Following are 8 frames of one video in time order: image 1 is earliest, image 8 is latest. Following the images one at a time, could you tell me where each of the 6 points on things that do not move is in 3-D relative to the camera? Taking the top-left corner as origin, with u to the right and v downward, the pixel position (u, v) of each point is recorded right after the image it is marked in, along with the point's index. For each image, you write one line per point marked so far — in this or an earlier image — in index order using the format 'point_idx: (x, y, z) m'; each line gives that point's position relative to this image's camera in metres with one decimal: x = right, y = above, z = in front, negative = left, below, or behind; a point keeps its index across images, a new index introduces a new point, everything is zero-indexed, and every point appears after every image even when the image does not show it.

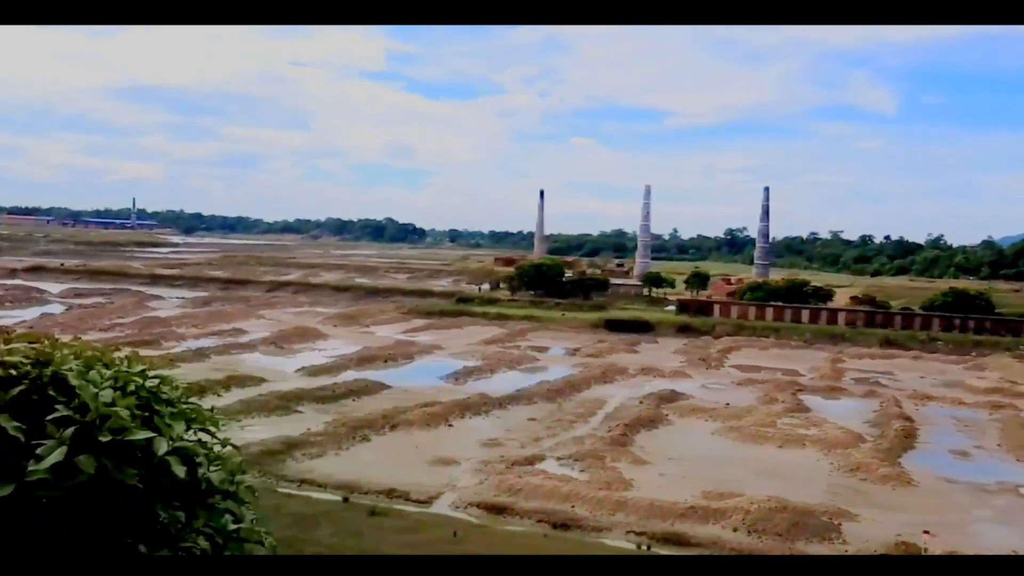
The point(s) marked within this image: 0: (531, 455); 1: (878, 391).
0: (+0.2, -3.0, +11.0) m
1: (+10.4, -2.9, +17.4) m
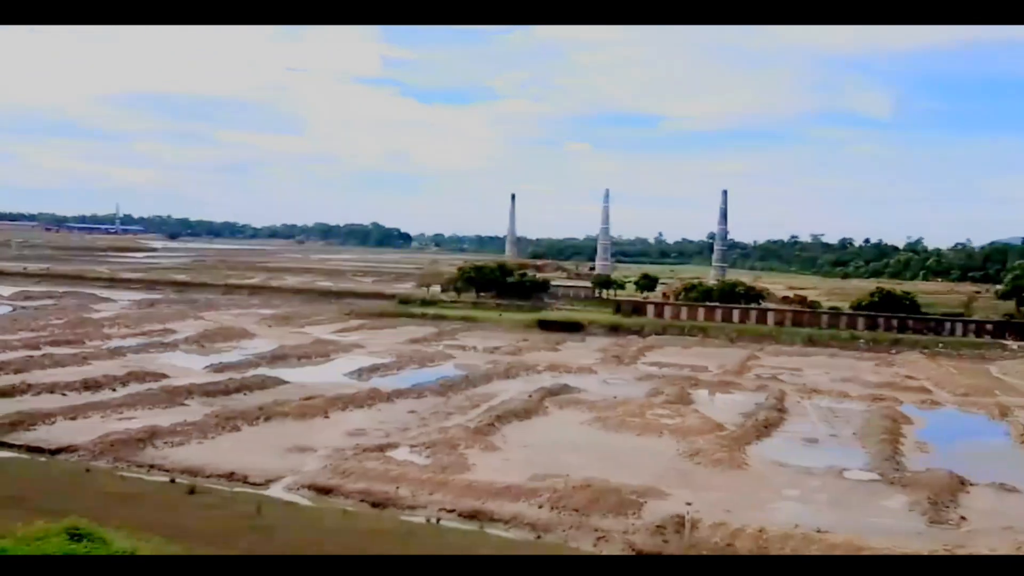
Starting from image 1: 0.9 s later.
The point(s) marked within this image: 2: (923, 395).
0: (-2.5, -2.9, +11.5) m
1: (+7.7, -2.9, +18.0) m
2: (+11.8, -3.1, +17.6) m
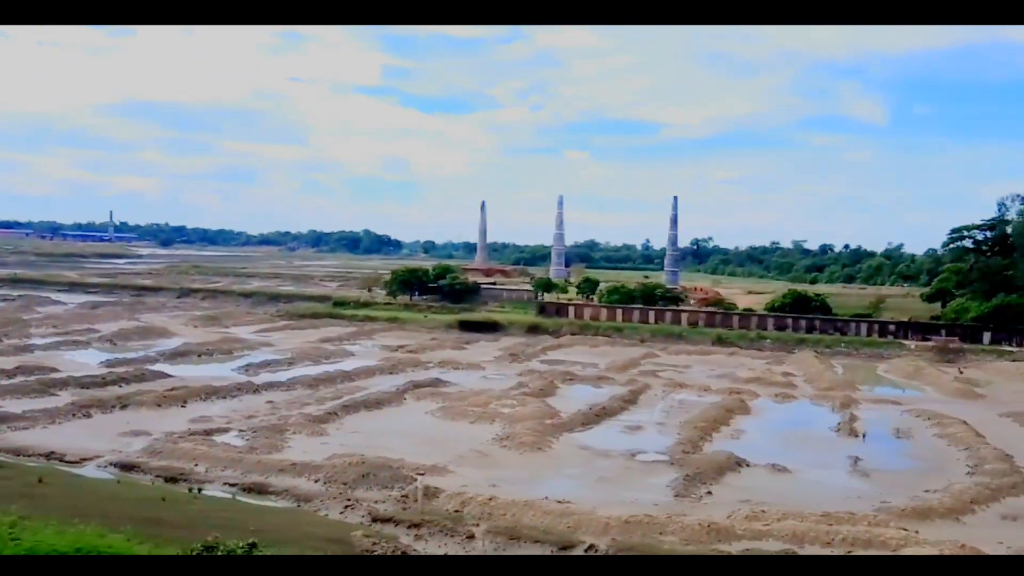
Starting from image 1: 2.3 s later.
0: (-6.1, -2.9, +12.5) m
1: (+4.1, -2.9, +19.0) m
2: (+8.2, -3.1, +18.5) m
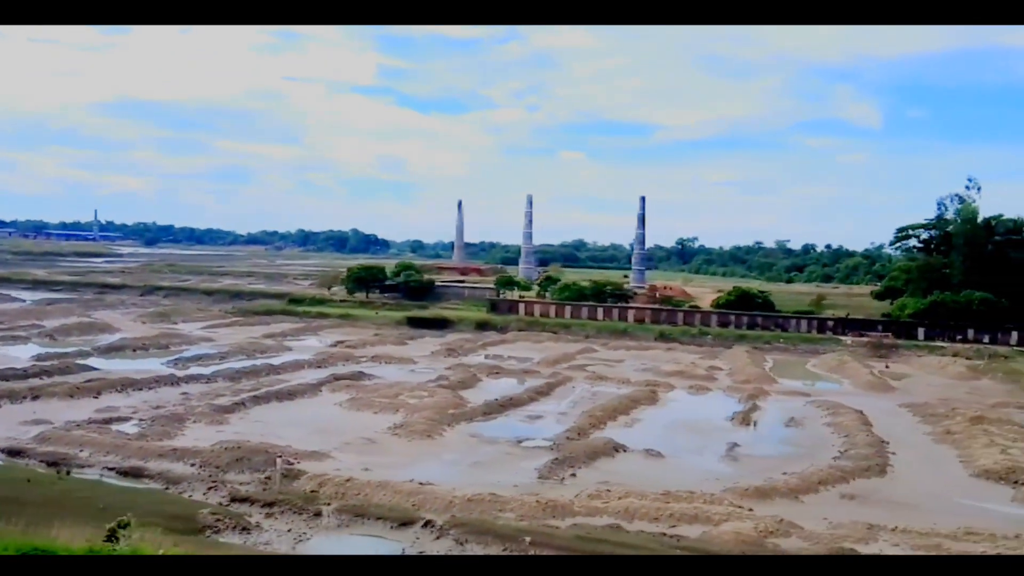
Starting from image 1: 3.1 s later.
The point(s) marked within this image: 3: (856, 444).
0: (-8.3, -2.7, +12.9) m
1: (+1.7, -2.8, +19.5) m
2: (+5.8, -2.9, +19.1) m
3: (+7.4, -3.4, +13.0) m
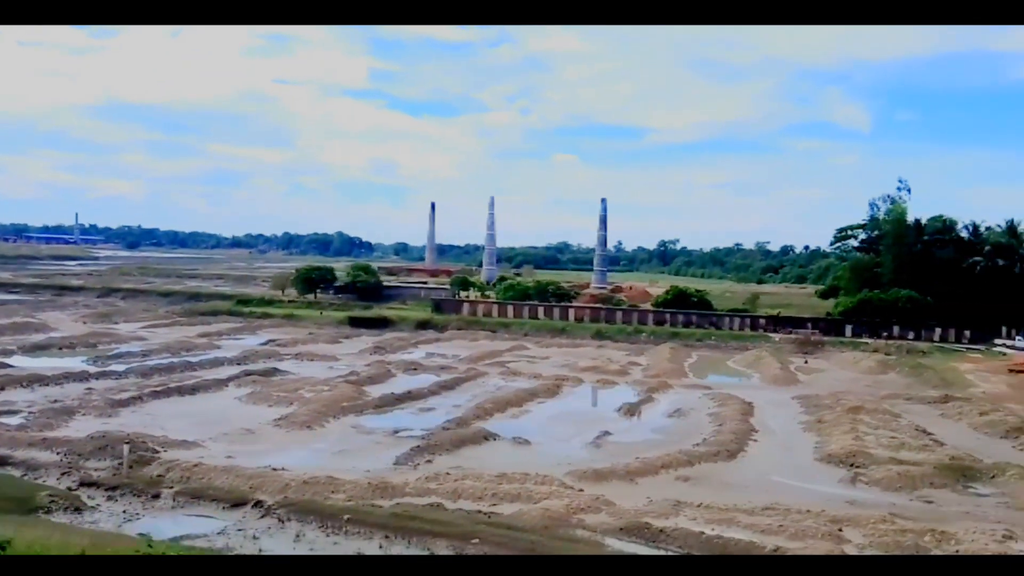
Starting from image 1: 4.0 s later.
0: (-11.0, -2.7, +13.3) m
1: (-1.0, -2.7, +20.0) m
2: (+3.1, -2.9, +19.6) m
3: (+4.8, -3.2, +13.6) m
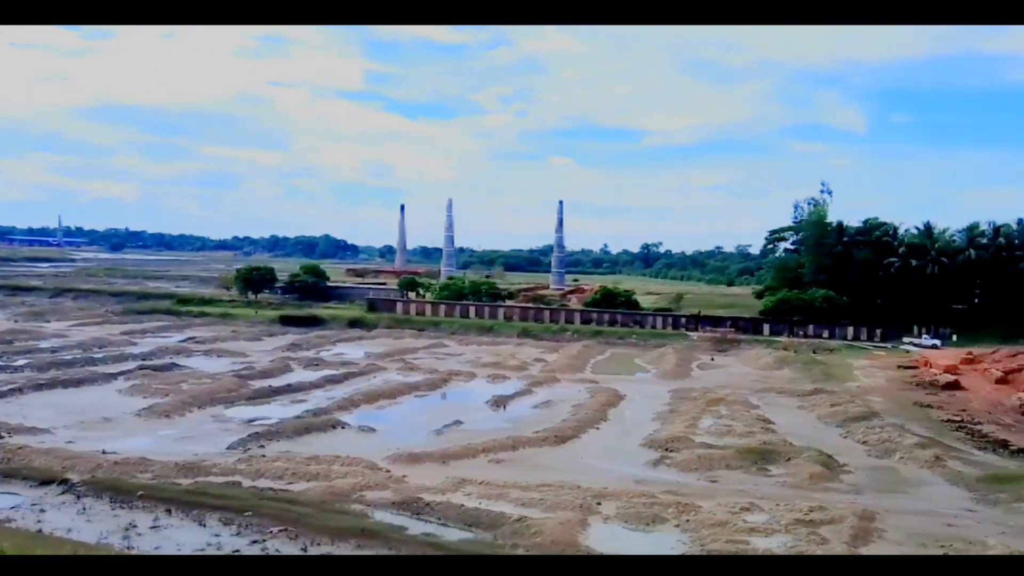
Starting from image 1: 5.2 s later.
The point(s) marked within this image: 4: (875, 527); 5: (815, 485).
0: (-14.3, -2.6, +13.8) m
1: (-4.4, -2.6, +20.6) m
2: (-0.3, -2.8, +20.3) m
3: (+1.4, -3.1, +14.3) m
4: (+5.2, -3.5, +8.8) m
5: (+5.3, -3.5, +10.6) m
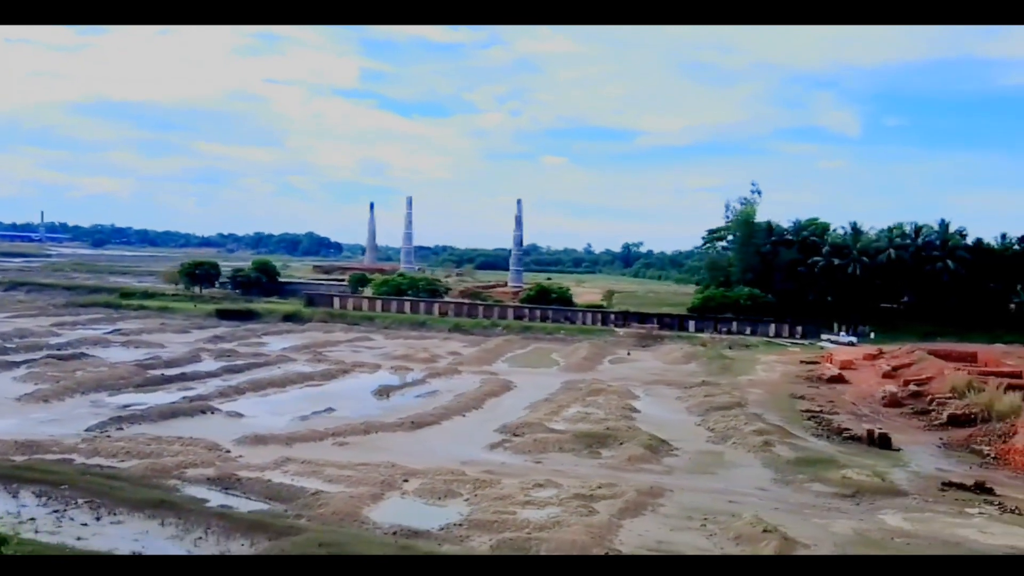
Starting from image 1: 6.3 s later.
0: (-17.4, -2.3, +14.2) m
1: (-7.6, -2.4, +21.2) m
2: (-3.5, -2.6, +20.9) m
3: (-1.7, -3.0, +14.9) m
4: (+2.2, -3.3, +9.5) m
5: (+2.2, -3.3, +11.3) m
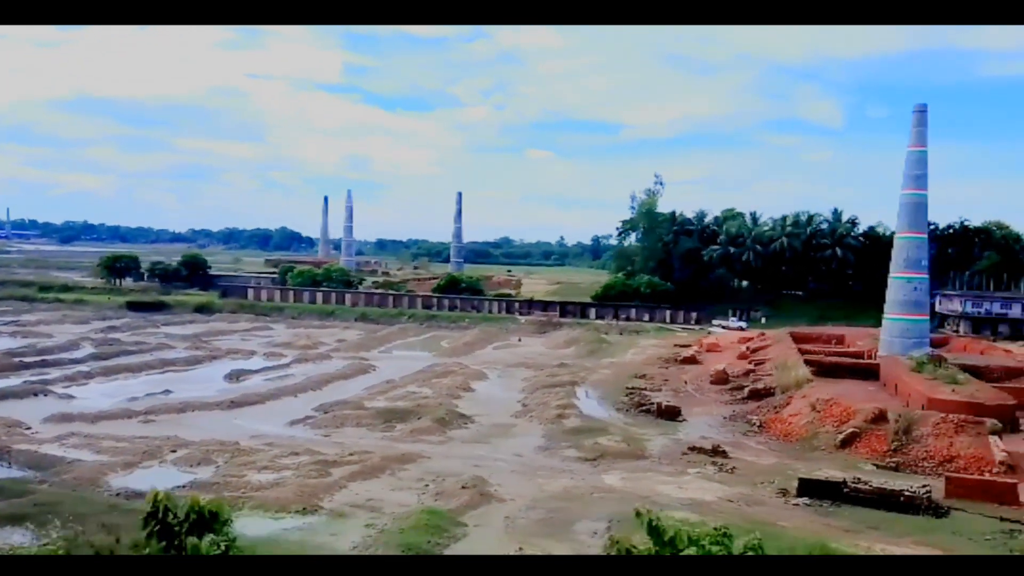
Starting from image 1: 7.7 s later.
0: (-21.7, -2.1, +14.6) m
1: (-12.0, -2.0, +21.7) m
2: (-7.9, -2.2, +21.6) m
3: (-6.0, -2.6, +15.6) m
4: (-2.0, -3.0, +10.3) m
5: (-2.0, -3.0, +12.1) m
